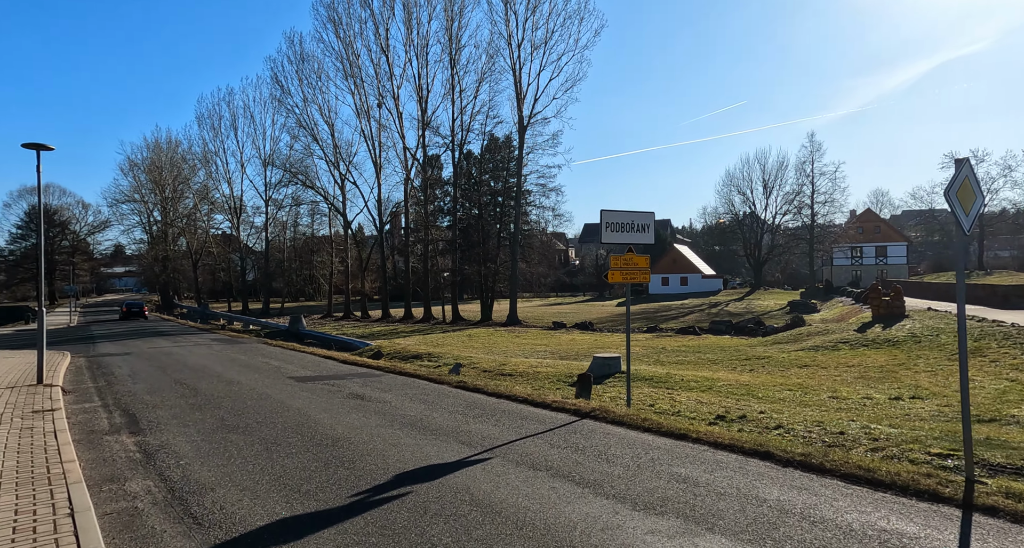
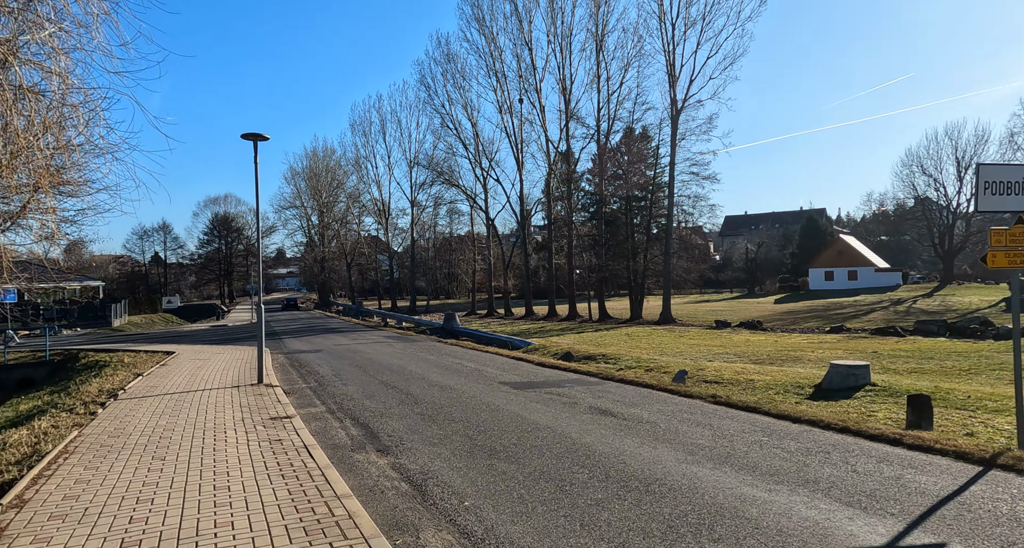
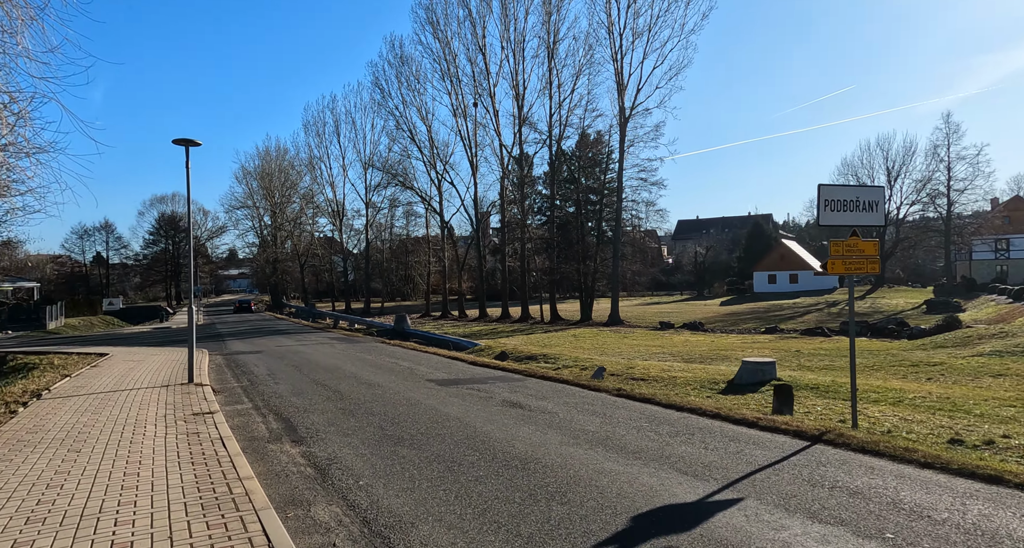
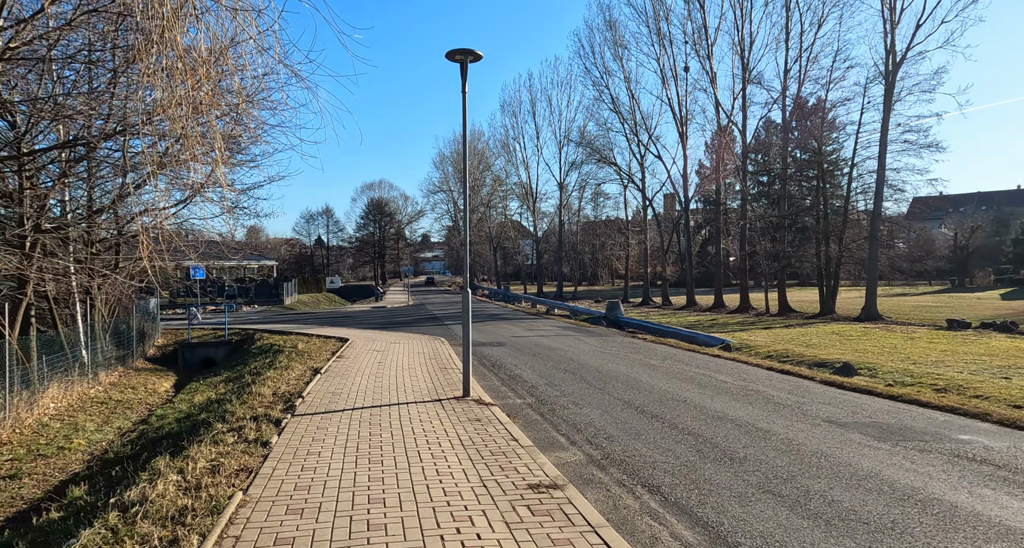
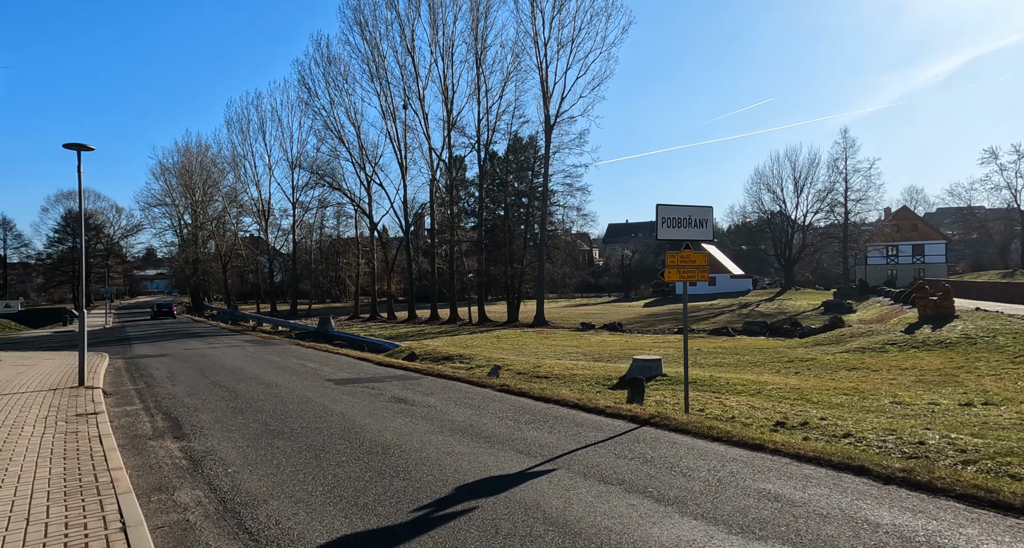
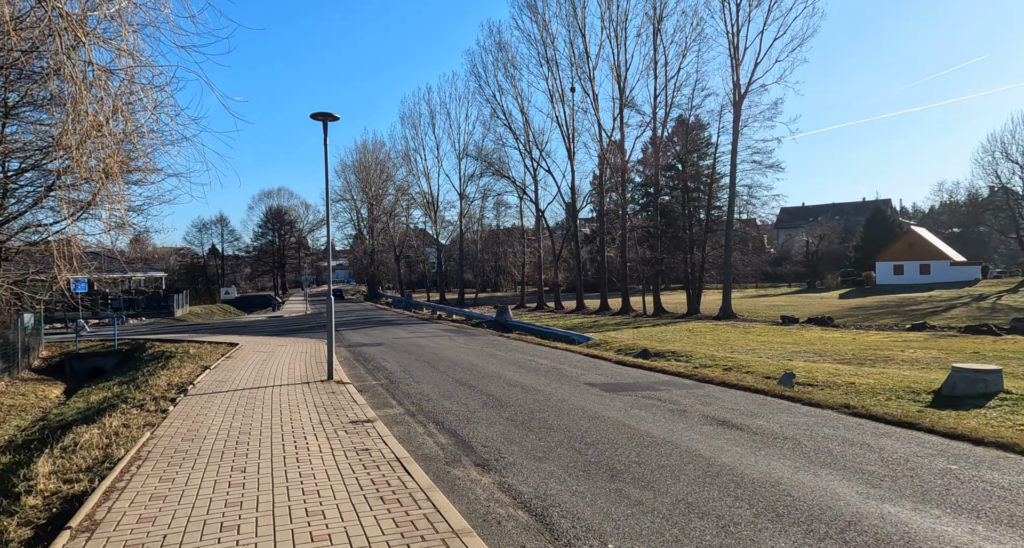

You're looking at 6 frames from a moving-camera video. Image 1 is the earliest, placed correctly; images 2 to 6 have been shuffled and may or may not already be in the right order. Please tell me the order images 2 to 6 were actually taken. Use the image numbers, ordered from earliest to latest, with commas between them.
5, 3, 2, 6, 4
